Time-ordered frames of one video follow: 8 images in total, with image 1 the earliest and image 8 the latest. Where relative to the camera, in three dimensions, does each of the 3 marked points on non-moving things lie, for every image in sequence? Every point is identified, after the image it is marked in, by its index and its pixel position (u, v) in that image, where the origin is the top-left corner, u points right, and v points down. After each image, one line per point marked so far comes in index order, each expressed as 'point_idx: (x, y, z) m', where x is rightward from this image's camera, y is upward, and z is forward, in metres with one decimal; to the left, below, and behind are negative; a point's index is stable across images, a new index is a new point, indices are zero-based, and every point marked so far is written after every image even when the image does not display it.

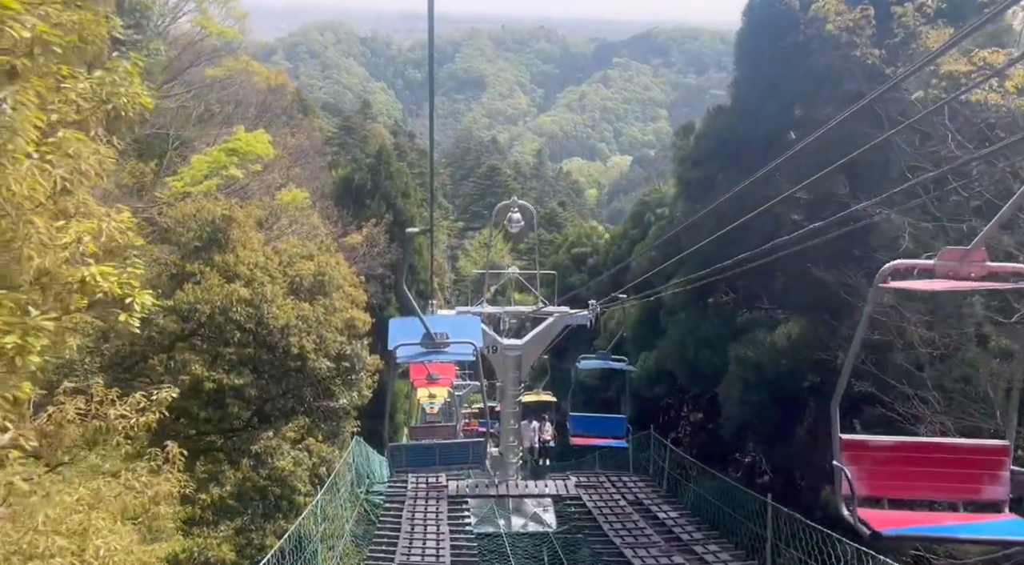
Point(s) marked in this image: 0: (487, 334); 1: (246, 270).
0: (-0.3, -0.6, +10.2) m
1: (-3.2, +0.1, +10.6) m
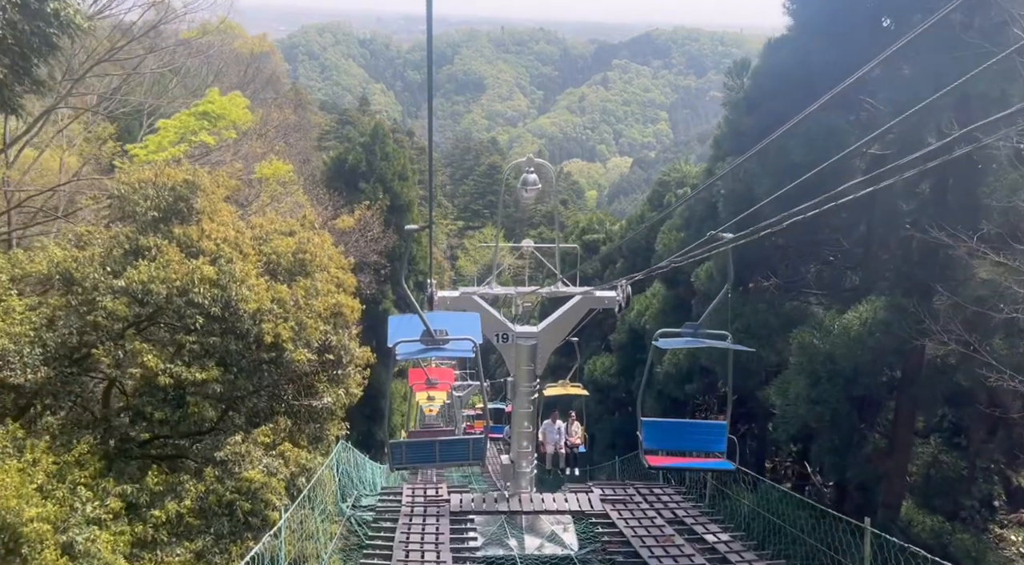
0: (-0.2, -0.3, +8.6) m
1: (-3.1, +0.4, +9.0) m
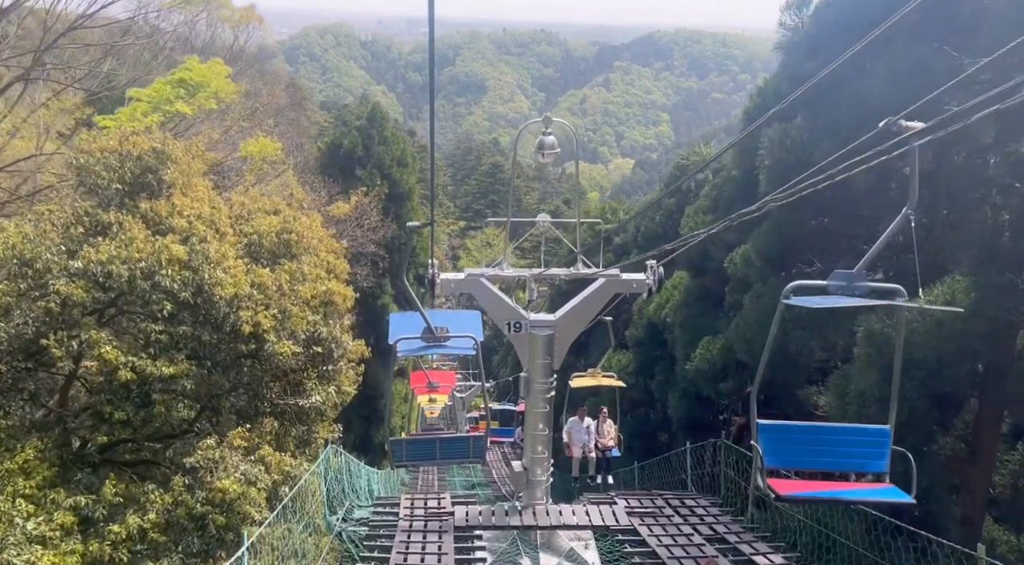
0: (-0.1, -0.2, +7.5) m
1: (-2.9, +0.5, +7.9) m
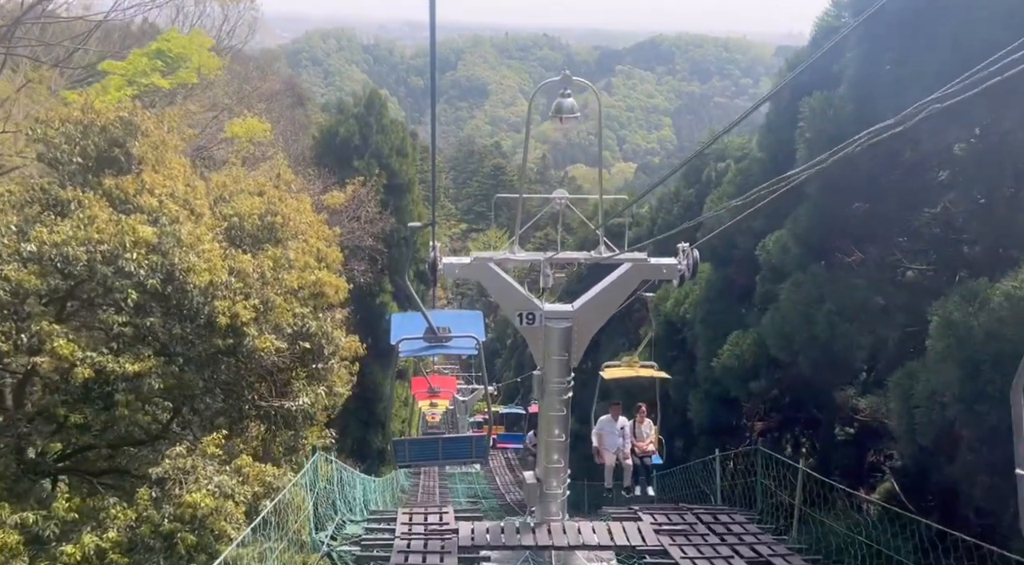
0: (0.0, -0.1, +6.6) m
1: (-2.9, +0.6, +7.1) m
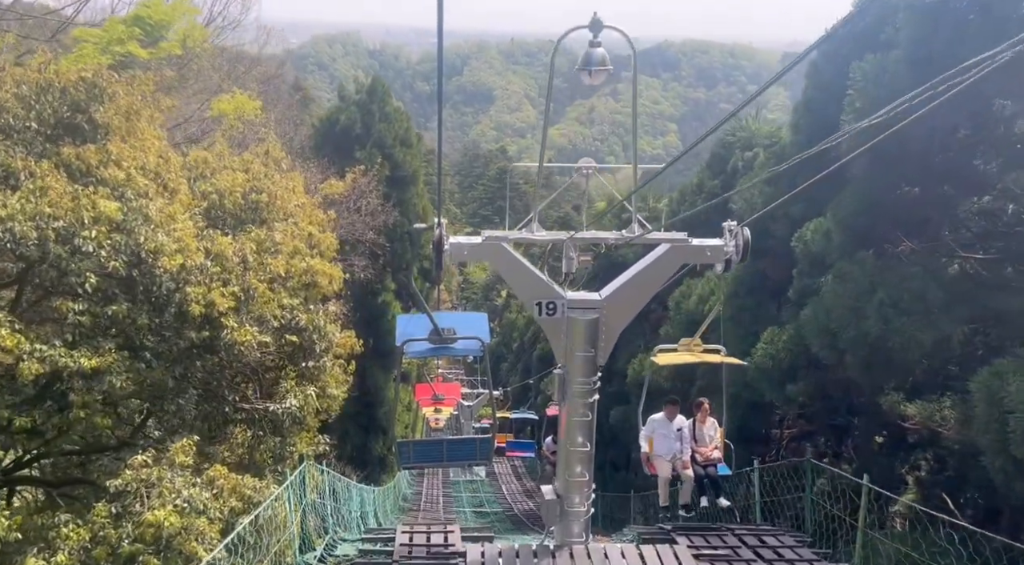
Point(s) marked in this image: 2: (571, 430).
0: (+0.1, 0.0, +5.7) m
1: (-2.7, +0.7, +6.2) m
2: (+0.4, -0.9, +5.6) m
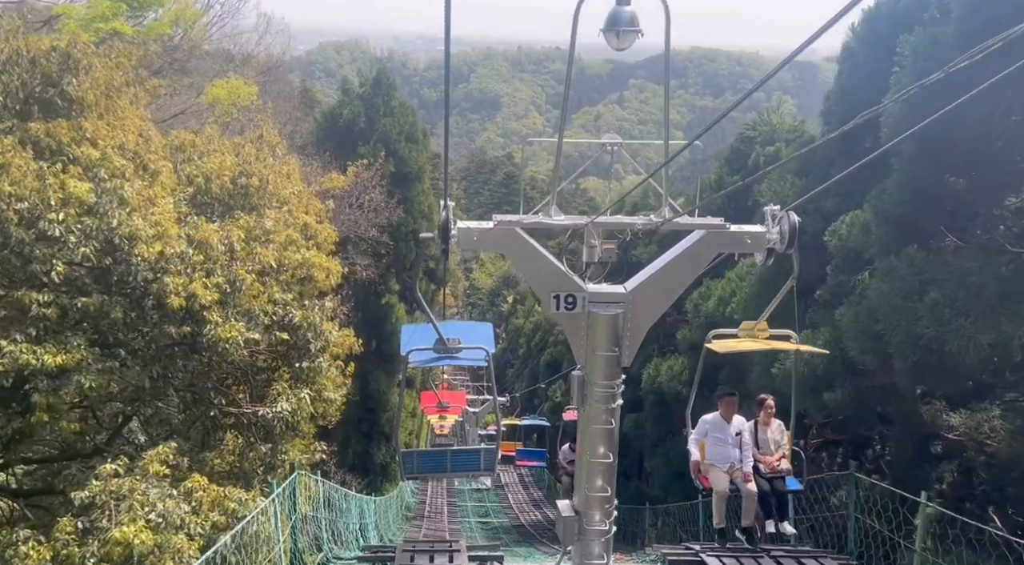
0: (+0.2, +0.1, +5.1) m
1: (-2.6, +0.8, +5.6) m
2: (+0.5, -0.9, +5.0) m
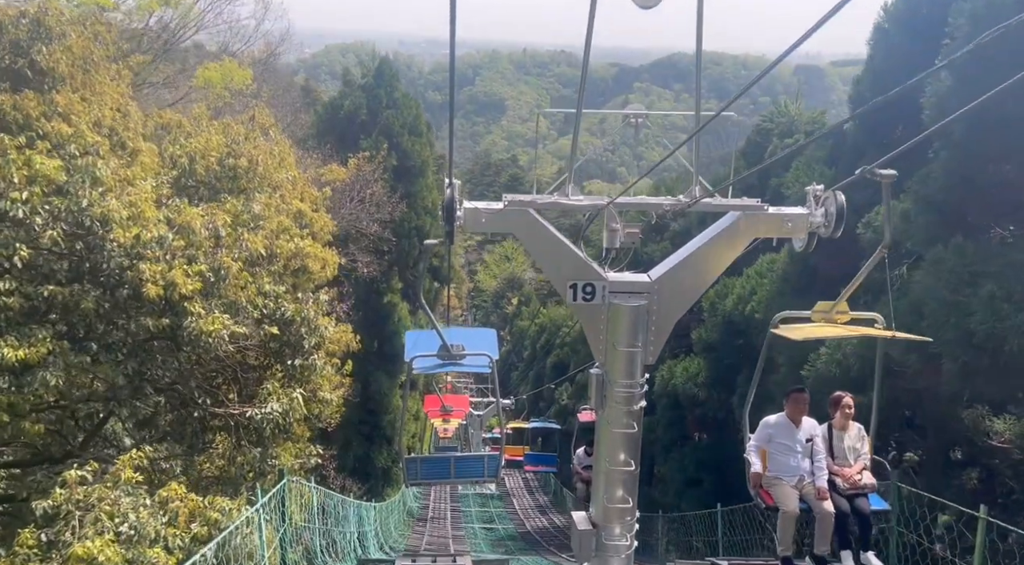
0: (+0.3, +0.1, +4.6) m
1: (-2.6, +0.9, +5.1) m
2: (+0.5, -0.8, +4.5) m
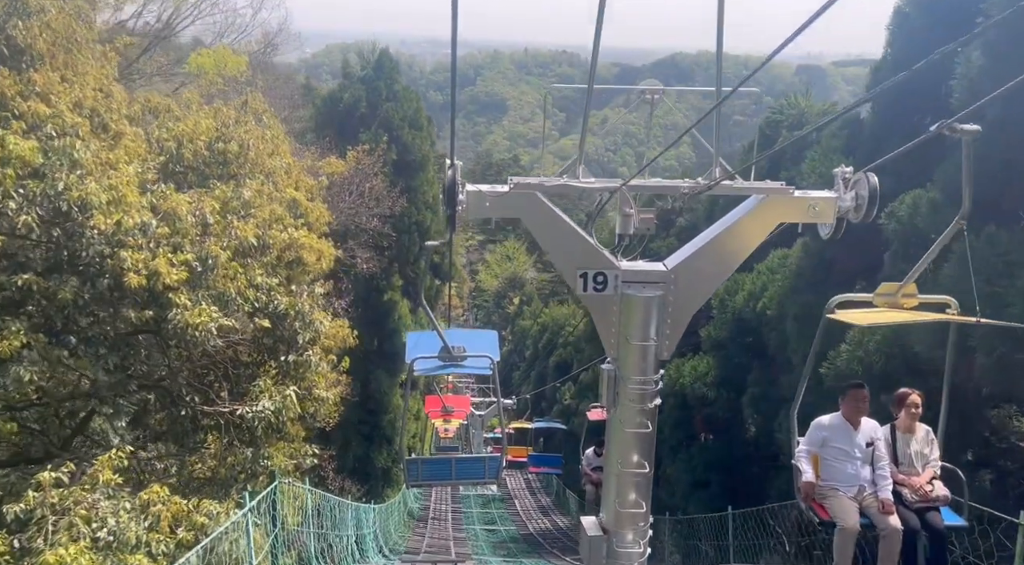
0: (+0.3, +0.2, +4.3) m
1: (-2.6, +0.9, +4.8) m
2: (+0.5, -0.8, +4.2) m
